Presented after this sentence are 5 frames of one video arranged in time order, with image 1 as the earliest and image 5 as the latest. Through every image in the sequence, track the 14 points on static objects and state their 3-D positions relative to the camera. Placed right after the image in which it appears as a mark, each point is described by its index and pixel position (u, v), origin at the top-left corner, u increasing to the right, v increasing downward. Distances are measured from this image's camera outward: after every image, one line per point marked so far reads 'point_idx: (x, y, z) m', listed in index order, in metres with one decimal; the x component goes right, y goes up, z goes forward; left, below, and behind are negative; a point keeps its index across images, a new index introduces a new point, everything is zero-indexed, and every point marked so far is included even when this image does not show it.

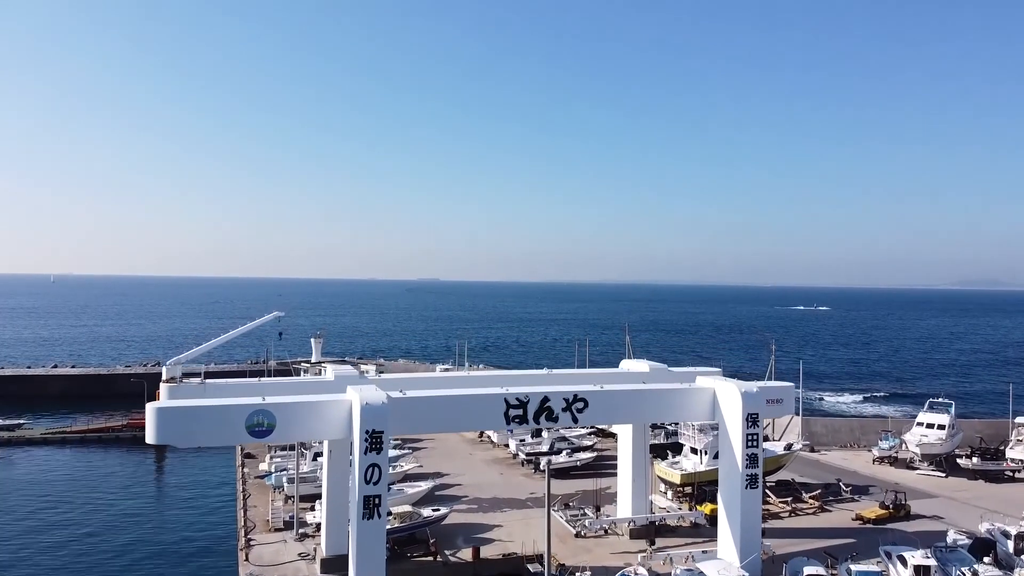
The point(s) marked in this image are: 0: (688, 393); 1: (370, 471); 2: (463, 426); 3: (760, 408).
0: (+4.5, -2.7, +15.1) m
1: (-2.9, -3.8, +12.2) m
2: (-1.1, -3.2, +13.6) m
3: (+6.2, -3.0, +14.9) m
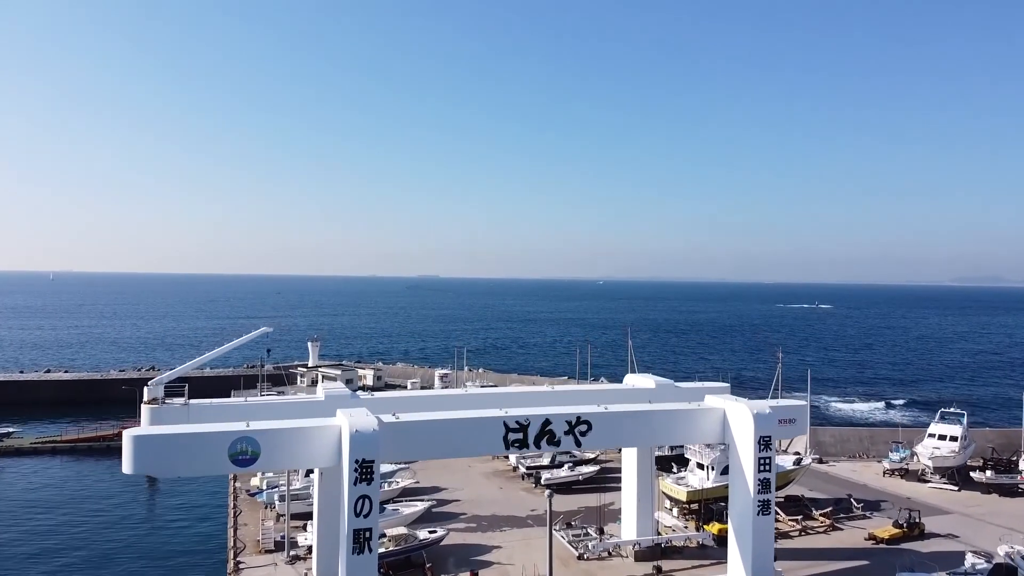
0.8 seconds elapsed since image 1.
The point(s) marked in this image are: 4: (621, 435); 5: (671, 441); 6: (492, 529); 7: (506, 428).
0: (+4.5, -3.0, +14.4) m
1: (-2.9, -4.2, +11.5) m
2: (-1.1, -3.5, +12.8) m
3: (+6.2, -3.4, +14.1) m
4: (+2.5, -3.4, +13.8) m
5: (+3.8, -3.7, +14.2) m
6: (-0.6, -7.6, +18.8) m
7: (-0.1, -3.1, +13.1) m
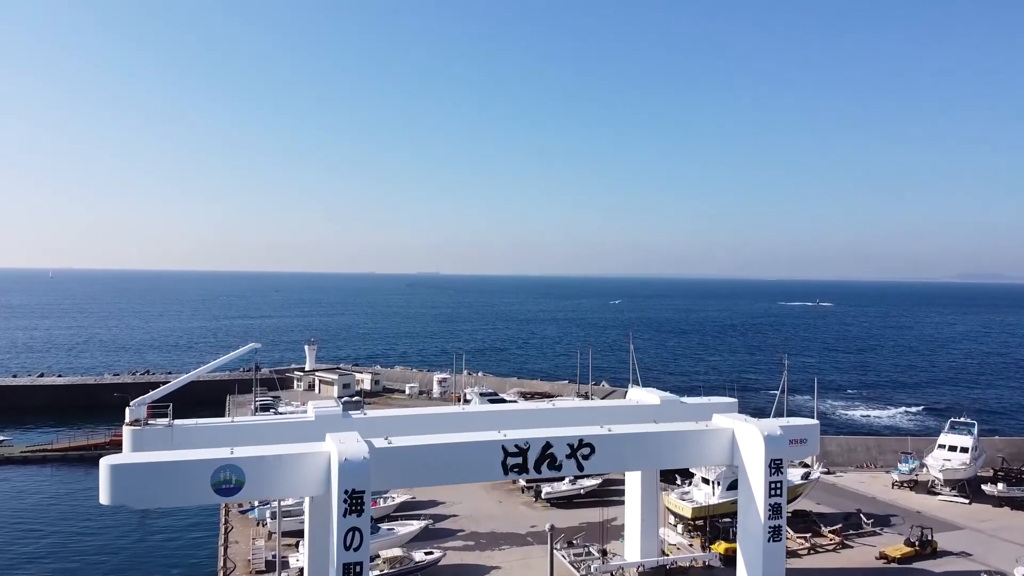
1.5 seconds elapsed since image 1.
0: (+4.4, -3.4, +13.7) m
1: (-3.0, -4.5, +10.9) m
2: (-1.2, -3.9, +12.2) m
3: (+6.2, -3.7, +13.5) m
4: (+2.5, -3.8, +13.2) m
5: (+3.8, -4.0, +13.6) m
6: (-0.7, -8.0, +18.2) m
7: (-0.1, -3.4, +12.5) m
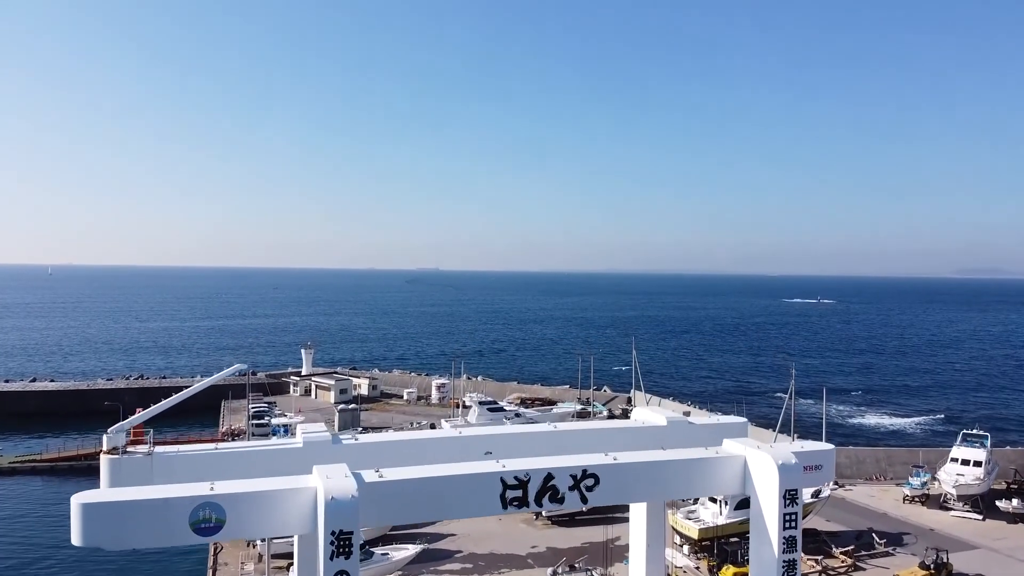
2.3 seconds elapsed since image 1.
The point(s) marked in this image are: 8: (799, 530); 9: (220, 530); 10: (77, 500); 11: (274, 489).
0: (+4.4, -3.8, +13.0) m
1: (-3.0, -5.0, +10.1) m
2: (-1.2, -4.3, +11.5) m
3: (+6.2, -4.2, +12.8) m
4: (+2.5, -4.2, +12.5) m
5: (+3.8, -4.5, +12.9) m
6: (-0.7, -8.4, +17.5) m
7: (-0.2, -3.9, +11.7) m
8: (+6.1, -5.1, +12.6) m
9: (-5.2, -4.3, +10.6) m
10: (-7.5, -3.7, +10.2) m
11: (-4.3, -3.7, +10.8) m
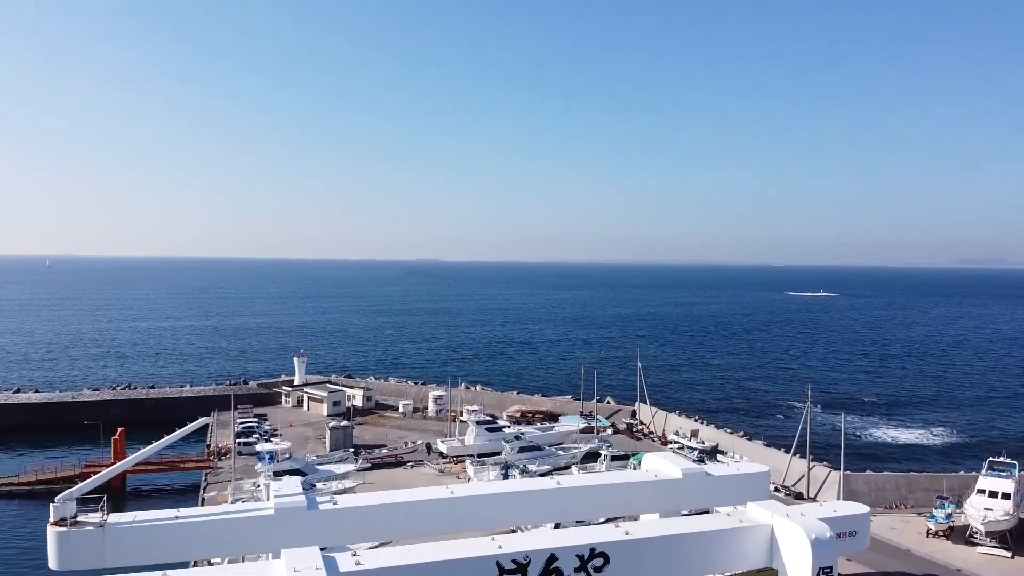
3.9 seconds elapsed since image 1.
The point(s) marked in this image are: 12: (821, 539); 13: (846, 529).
0: (+4.4, -4.8, +11.5) m
1: (-3.0, -6.0, +8.7) m
2: (-1.2, -5.3, +10.0) m
3: (+6.1, -5.1, +11.3) m
4: (+2.5, -5.2, +11.0) m
5: (+3.7, -5.4, +11.4) m
6: (-0.7, -9.3, +16.2) m
7: (-0.2, -4.9, +10.3) m
8: (+6.1, -6.1, +11.2) m
9: (-5.2, -5.3, +9.1) m
10: (-7.5, -4.7, +8.7) m
11: (-4.4, -4.7, +9.4) m
12: (+5.8, -4.7, +11.2) m
13: (+6.8, -4.9, +12.1) m
